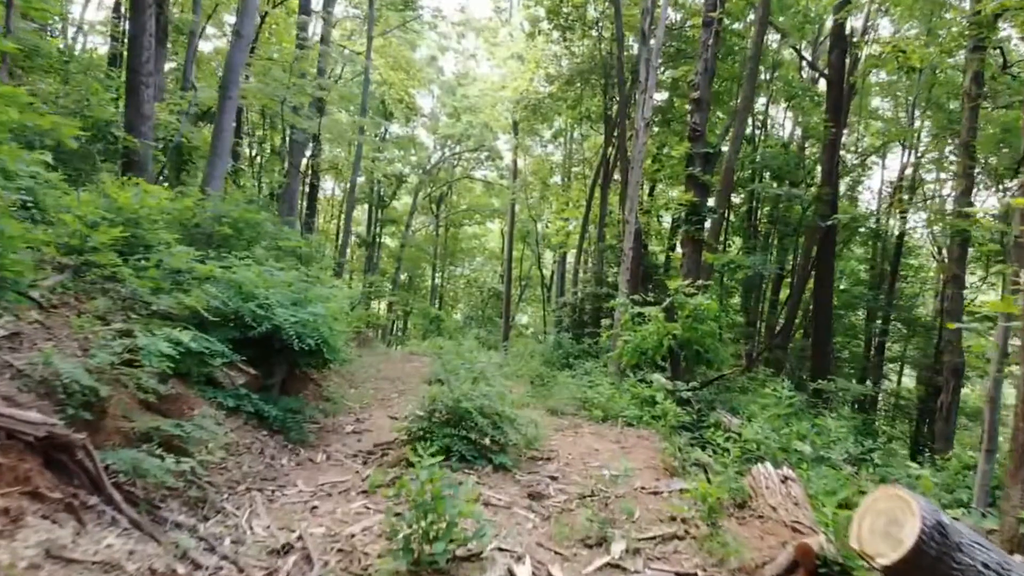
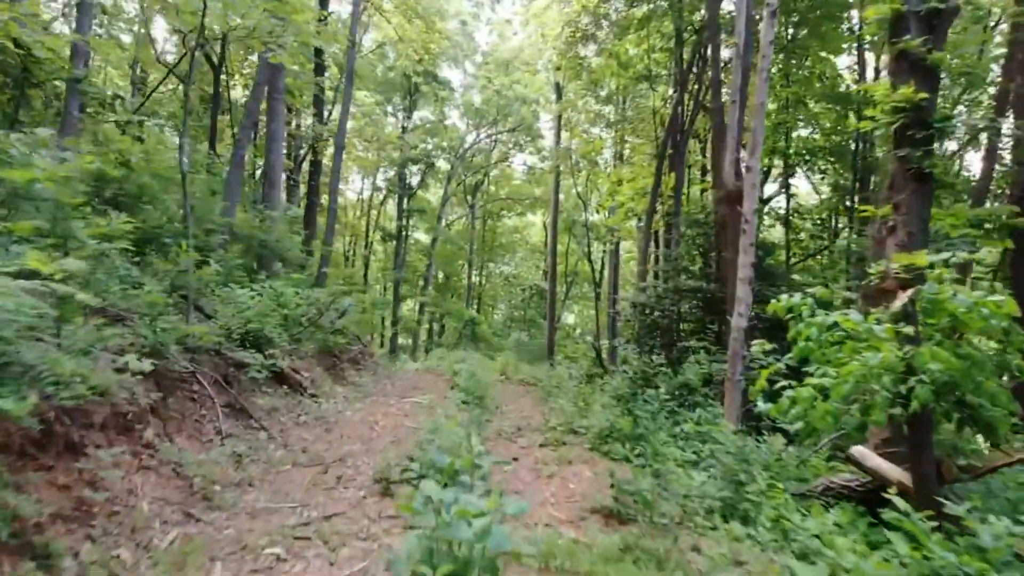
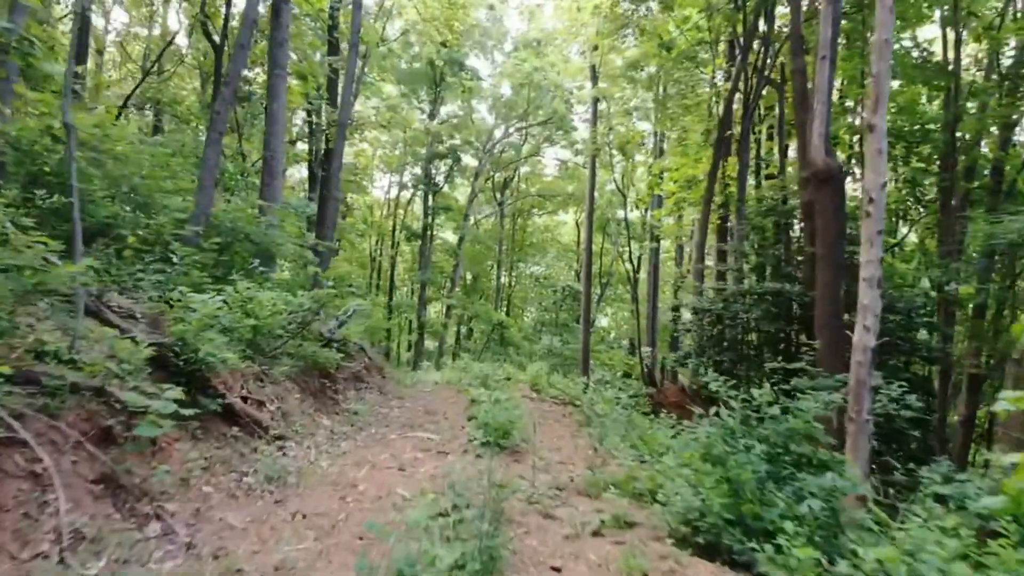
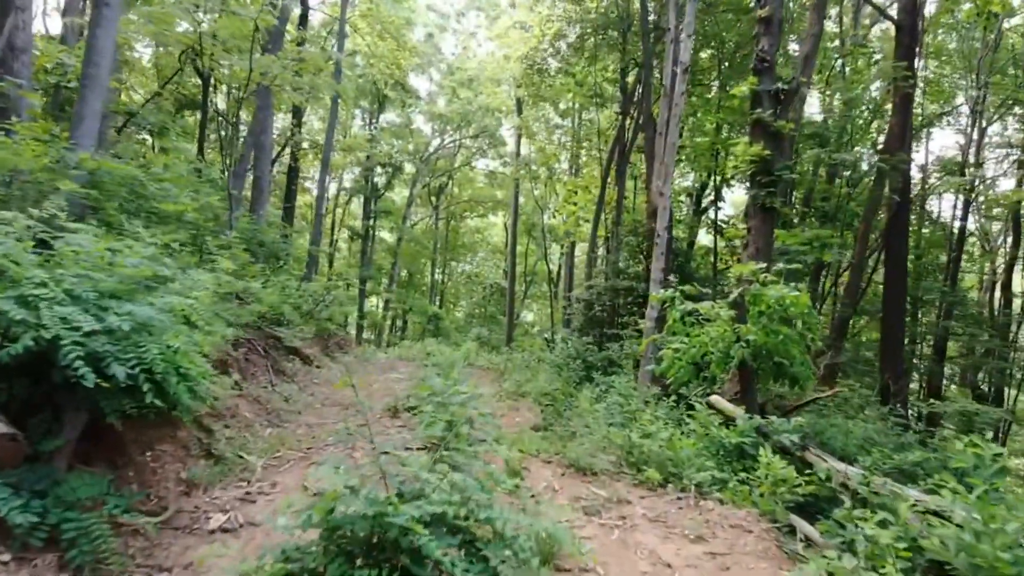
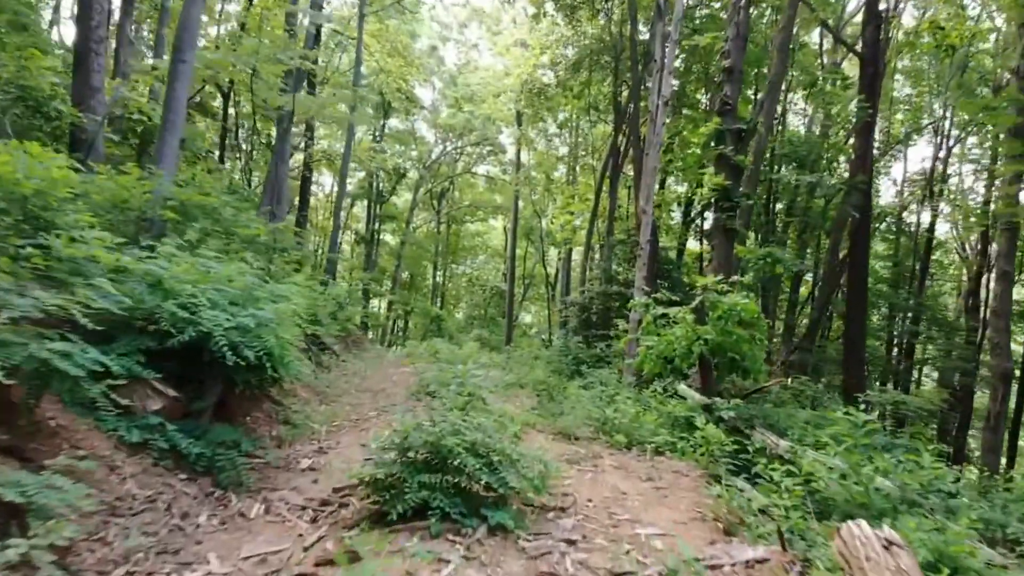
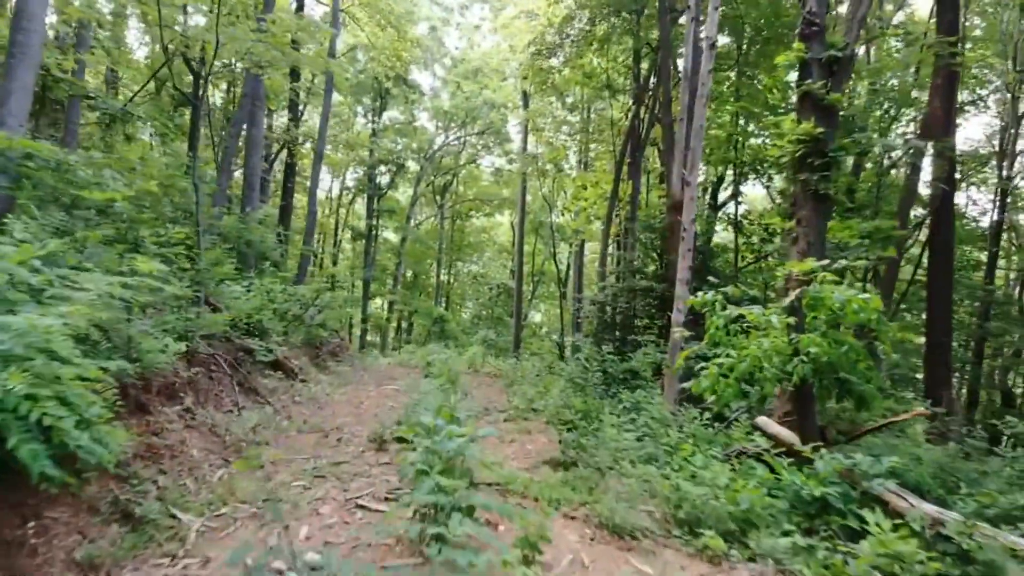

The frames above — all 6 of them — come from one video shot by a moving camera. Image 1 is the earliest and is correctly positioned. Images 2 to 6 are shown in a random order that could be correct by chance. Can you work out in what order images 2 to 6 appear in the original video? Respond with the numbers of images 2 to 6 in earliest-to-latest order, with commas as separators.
5, 4, 6, 2, 3
